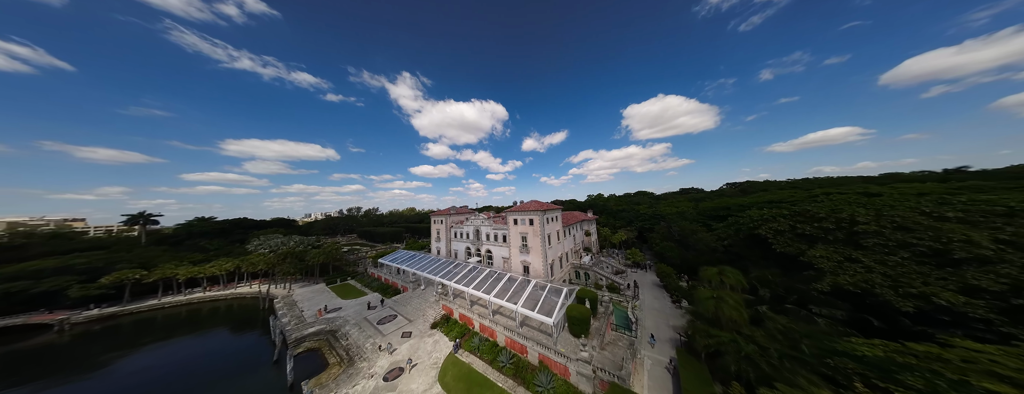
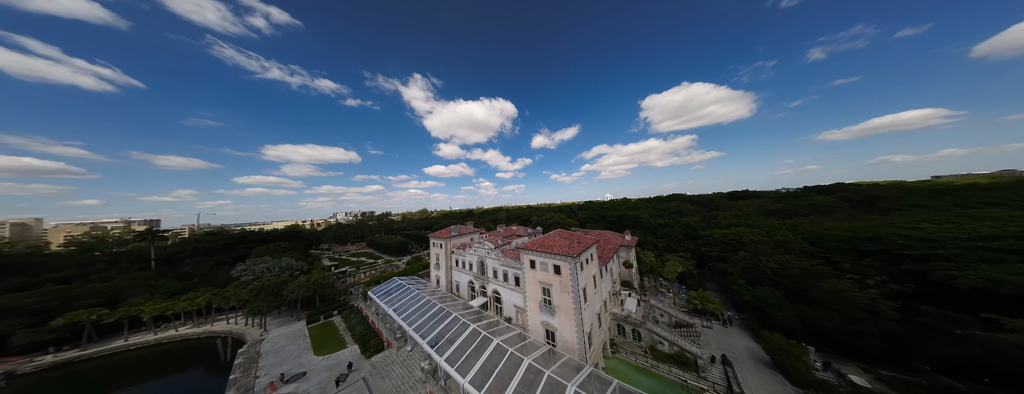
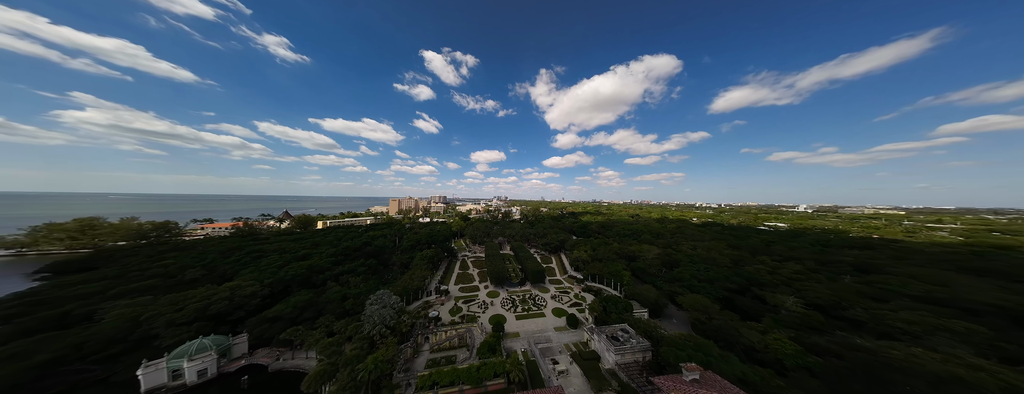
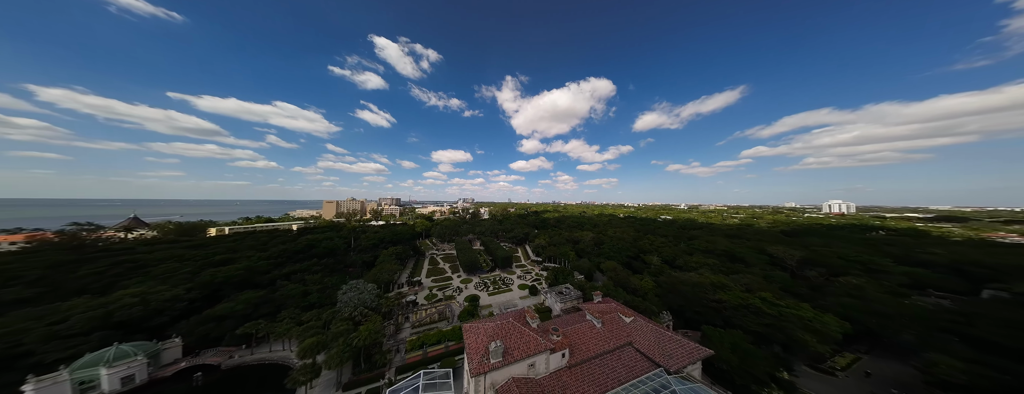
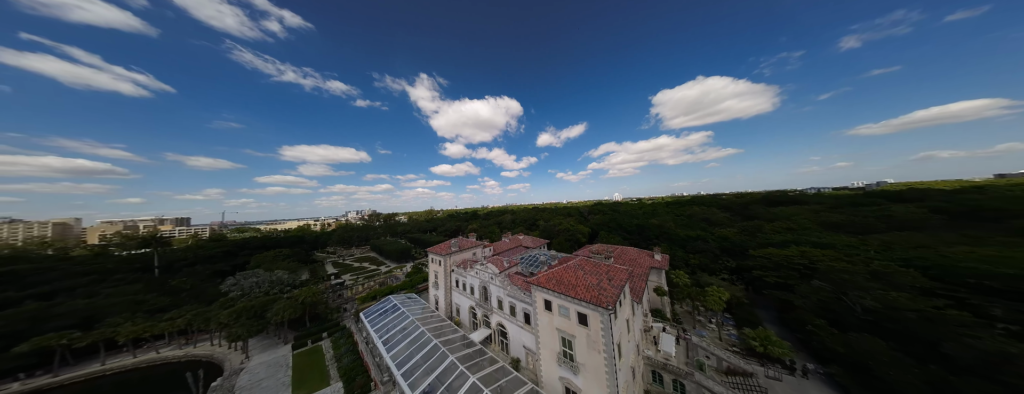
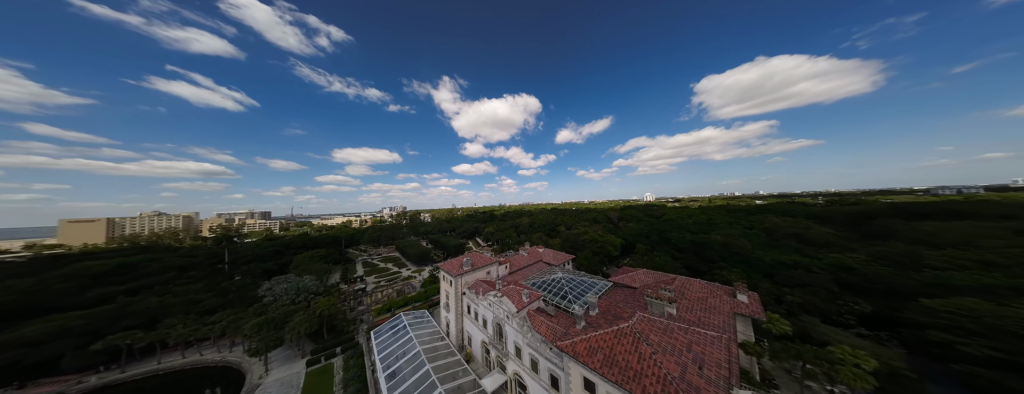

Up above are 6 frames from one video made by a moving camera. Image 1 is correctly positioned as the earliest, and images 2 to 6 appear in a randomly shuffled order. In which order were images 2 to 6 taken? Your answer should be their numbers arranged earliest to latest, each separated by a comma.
2, 5, 6, 4, 3
